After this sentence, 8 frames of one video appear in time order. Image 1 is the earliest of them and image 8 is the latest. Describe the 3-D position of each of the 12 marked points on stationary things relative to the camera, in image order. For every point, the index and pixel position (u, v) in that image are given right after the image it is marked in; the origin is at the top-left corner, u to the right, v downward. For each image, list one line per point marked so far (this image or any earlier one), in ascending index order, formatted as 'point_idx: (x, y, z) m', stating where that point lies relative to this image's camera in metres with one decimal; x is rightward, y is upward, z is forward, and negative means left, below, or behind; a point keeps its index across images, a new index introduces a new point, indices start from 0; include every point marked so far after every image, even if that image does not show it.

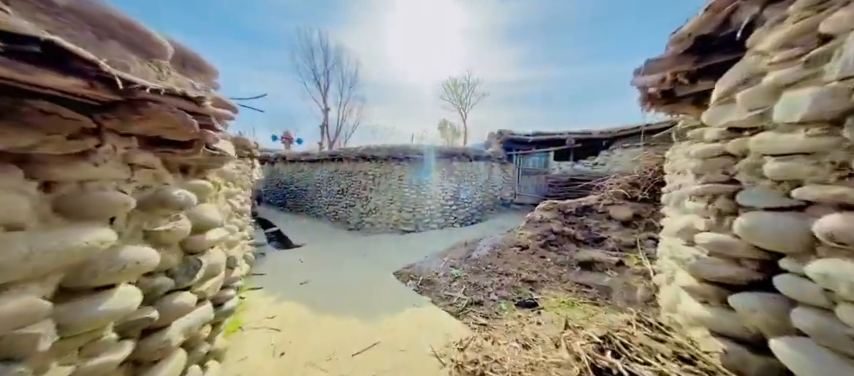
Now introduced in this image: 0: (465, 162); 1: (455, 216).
0: (+1.2, +0.9, +8.2) m
1: (+0.9, -0.9, +8.1) m
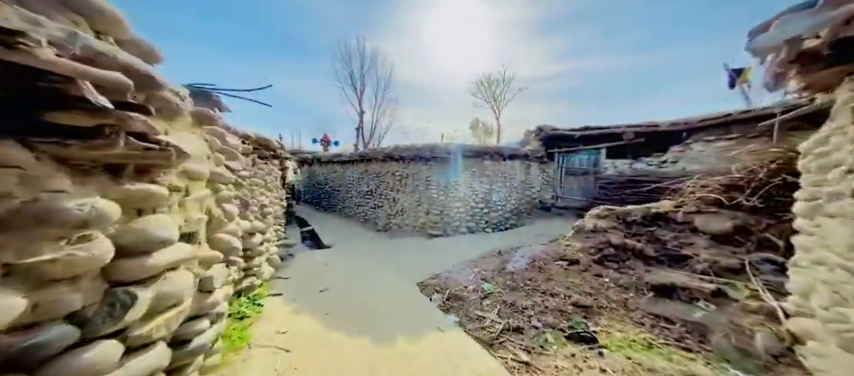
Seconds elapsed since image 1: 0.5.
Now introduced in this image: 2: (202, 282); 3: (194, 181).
0: (+2.2, +0.8, +7.6) m
1: (+1.8, -1.0, +7.5) m
2: (-1.2, -0.5, +1.3) m
3: (-1.2, 0.0, +1.3) m
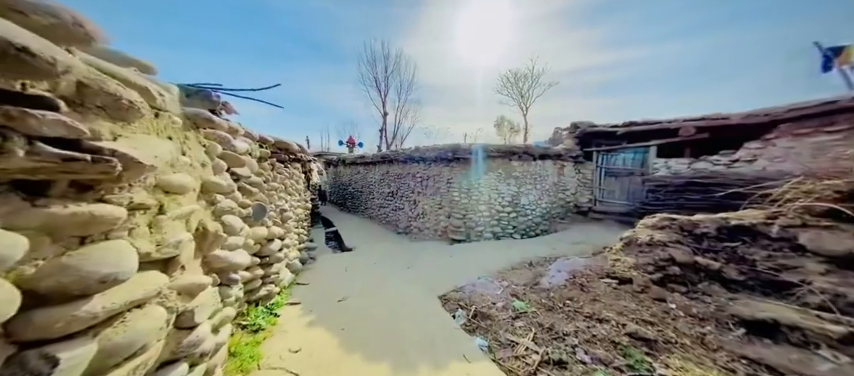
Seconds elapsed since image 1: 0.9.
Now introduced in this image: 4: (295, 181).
0: (+2.8, +0.8, +7.1) m
1: (+2.5, -1.0, +7.0) m
2: (-1.1, -0.6, +1.1) m
3: (-1.1, 0.0, +1.1) m
4: (-2.6, +0.1, +5.0) m
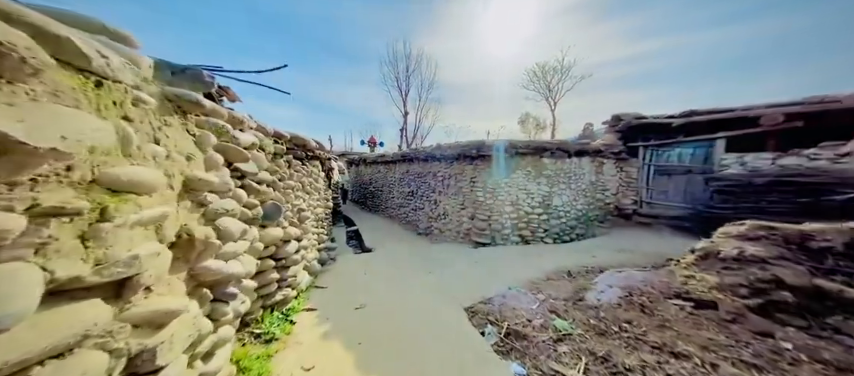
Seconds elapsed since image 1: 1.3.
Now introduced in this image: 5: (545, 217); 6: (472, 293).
0: (+3.4, +0.8, +6.4) m
1: (+3.0, -1.0, +6.4) m
2: (-0.9, -0.5, +0.8) m
3: (-1.0, 0.0, +0.8) m
4: (-2.1, +0.2, +4.8) m
5: (+3.0, -0.7, +6.5) m
6: (+0.7, -1.6, +3.8) m
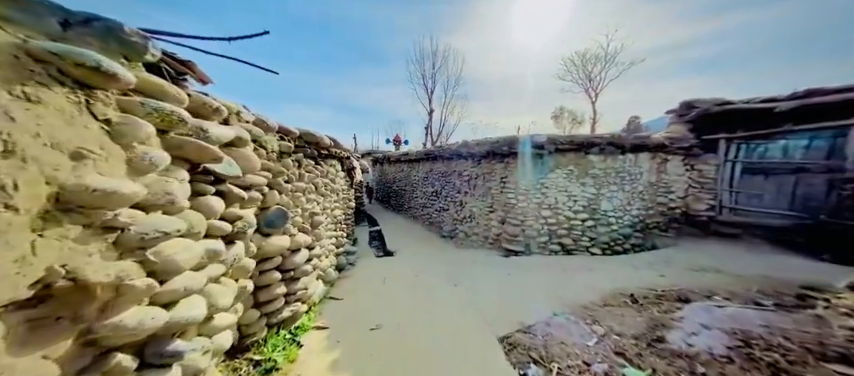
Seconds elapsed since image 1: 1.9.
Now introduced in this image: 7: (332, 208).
0: (+4.0, +0.7, +5.5) m
1: (+3.6, -1.1, +5.6) m
2: (-0.9, -0.6, +0.3) m
3: (-0.9, -0.1, +0.4) m
4: (-1.7, +0.1, +4.4) m
5: (+3.6, -0.8, +5.6) m
6: (+1.0, -1.6, +3.2) m
7: (-1.7, -0.4, +4.5) m
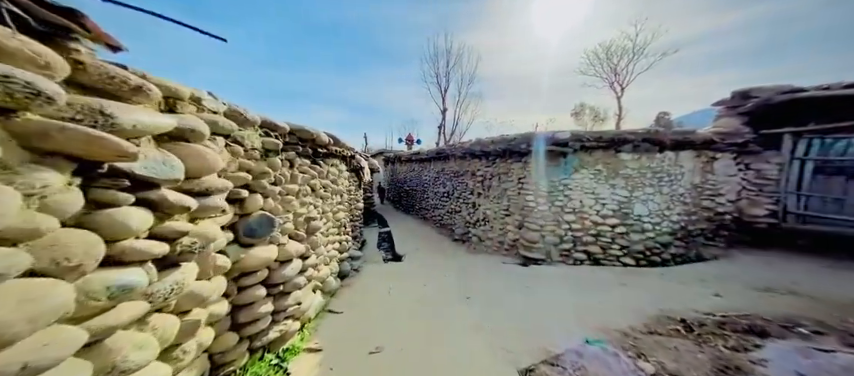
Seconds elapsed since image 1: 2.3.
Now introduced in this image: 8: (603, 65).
0: (+4.3, +0.7, +4.9) m
1: (+3.9, -1.1, +4.9) m
2: (-0.9, -0.6, -0.1) m
3: (-1.0, -0.1, 0.0) m
4: (-1.5, +0.1, +4.1) m
5: (+3.8, -0.8, +5.0) m
6: (+1.1, -1.7, +2.7) m
7: (-1.6, -0.4, +4.2) m
8: (+8.7, +6.1, +12.4) m
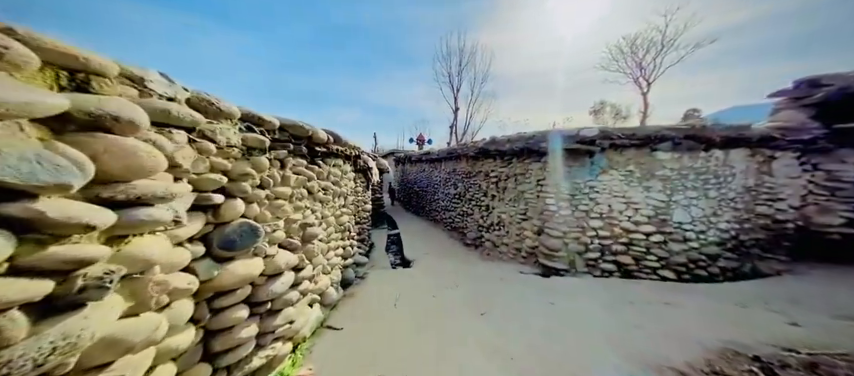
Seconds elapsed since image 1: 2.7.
0: (+4.4, +0.6, +4.3) m
1: (+4.0, -1.2, +4.4) m
2: (-0.9, -0.7, -0.4) m
3: (-1.0, -0.1, -0.4) m
4: (-1.4, +0.1, +3.7) m
5: (+4.0, -0.9, +4.4) m
6: (+1.2, -1.7, +2.2) m
7: (-1.4, -0.4, +3.8) m
8: (+9.2, +6.0, +11.6) m
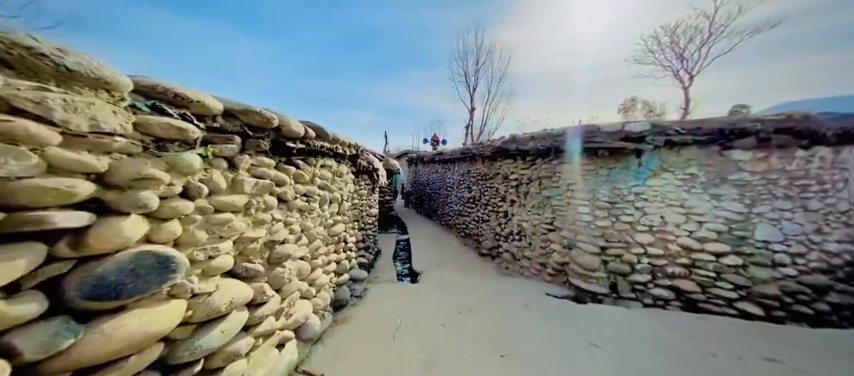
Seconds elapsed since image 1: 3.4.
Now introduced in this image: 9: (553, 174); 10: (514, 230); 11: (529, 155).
0: (+4.6, +0.5, +3.3) m
1: (+4.2, -1.3, +3.4) m
2: (-1.1, -0.7, -1.1) m
3: (-1.1, -0.2, -1.1) m
4: (-1.3, 0.0, +3.1) m
5: (+4.2, -1.0, +3.4) m
6: (+1.2, -1.8, +1.4) m
7: (-1.3, -0.5, +3.2) m
8: (+9.8, +5.8, +10.4) m
9: (+2.7, +0.3, +5.4) m
10: (+2.2, -1.1, +6.3) m
11: (+2.1, +0.8, +5.4) m
